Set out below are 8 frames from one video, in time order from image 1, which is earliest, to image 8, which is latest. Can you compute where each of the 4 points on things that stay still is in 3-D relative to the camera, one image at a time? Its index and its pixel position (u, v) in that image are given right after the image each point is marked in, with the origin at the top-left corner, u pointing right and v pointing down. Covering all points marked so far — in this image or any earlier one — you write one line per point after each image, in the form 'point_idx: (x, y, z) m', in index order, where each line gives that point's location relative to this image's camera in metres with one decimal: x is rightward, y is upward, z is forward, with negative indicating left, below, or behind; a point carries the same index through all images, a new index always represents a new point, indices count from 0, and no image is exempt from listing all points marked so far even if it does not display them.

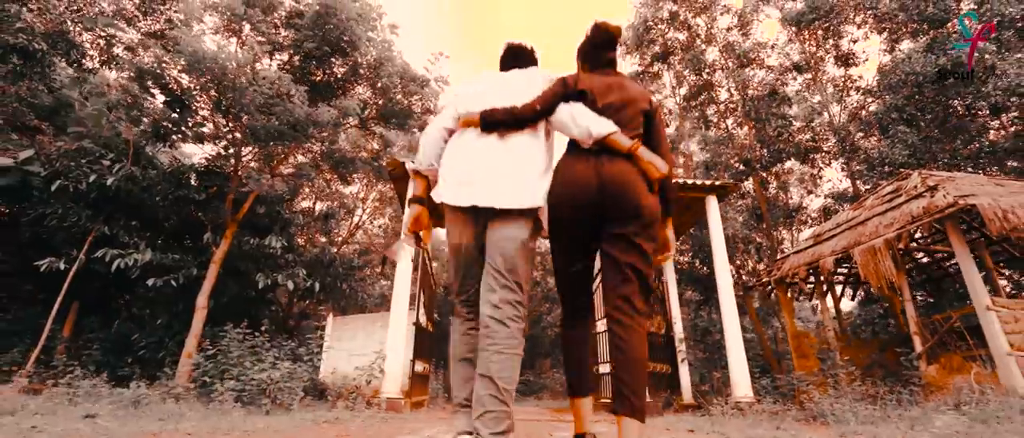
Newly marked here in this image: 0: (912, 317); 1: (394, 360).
0: (+4.9, -1.2, +5.9) m
1: (-1.5, -1.9, +6.4) m
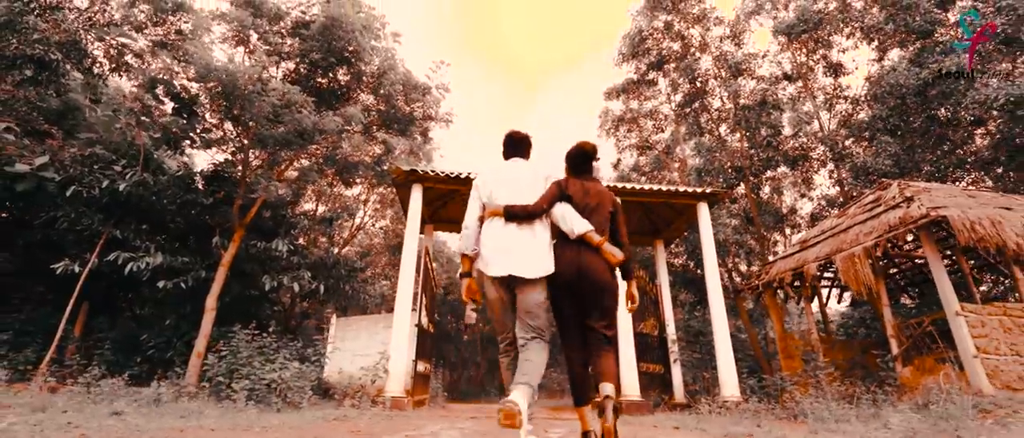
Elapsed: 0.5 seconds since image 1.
0: (+4.9, -1.3, +6.3) m
1: (-1.6, -2.0, +6.7) m
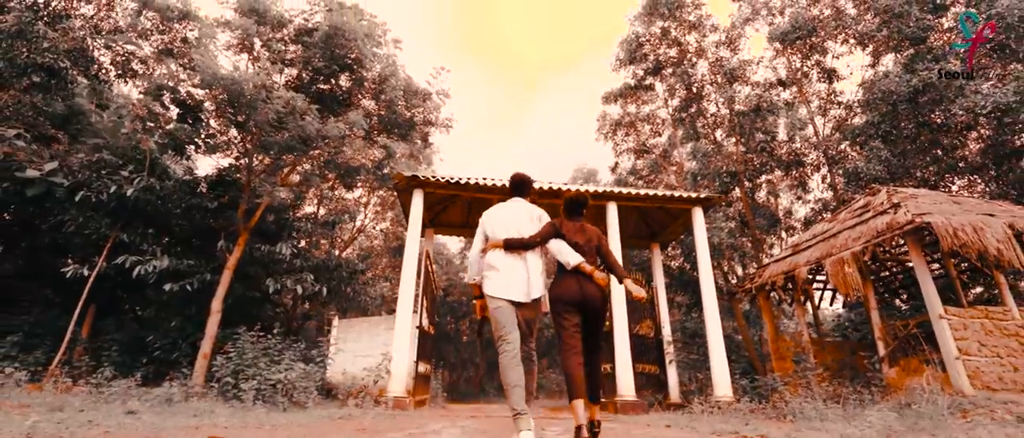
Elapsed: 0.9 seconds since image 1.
0: (+4.8, -1.4, +6.5) m
1: (-1.6, -2.0, +6.9) m
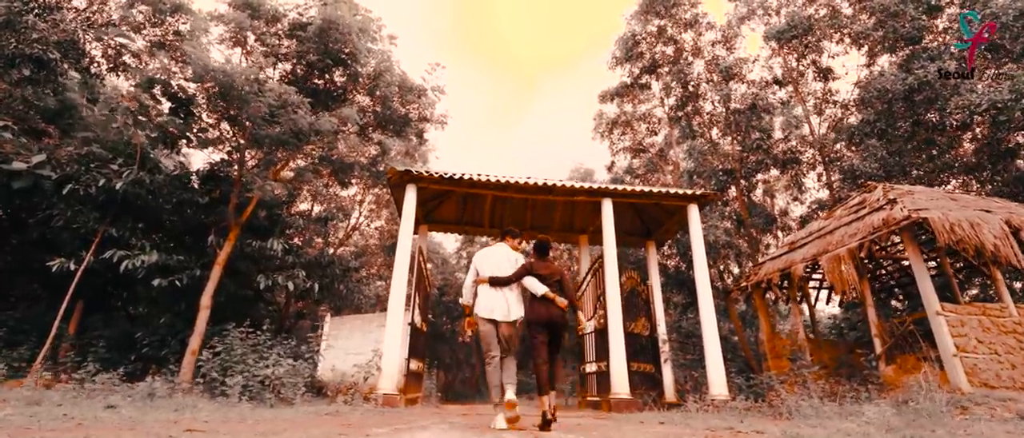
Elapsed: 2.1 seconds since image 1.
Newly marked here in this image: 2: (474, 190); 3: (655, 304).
0: (+4.7, -1.3, +6.4) m
1: (-1.7, -2.0, +6.8) m
2: (-0.7, +0.5, +8.3) m
3: (+2.8, -1.7, +9.6) m
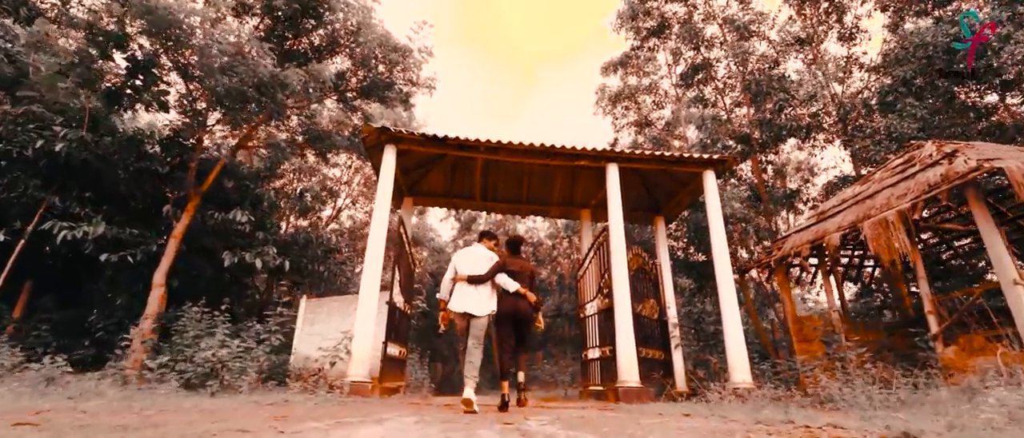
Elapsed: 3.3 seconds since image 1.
0: (+4.6, -0.9, +5.5) m
1: (-1.8, -1.5, +5.9) m
2: (-0.8, +1.0, +7.4) m
3: (+2.7, -1.2, +8.6) m
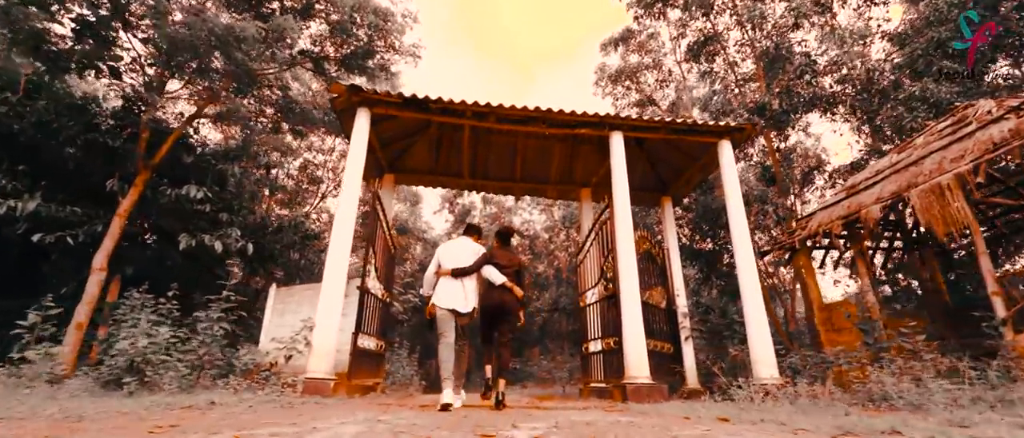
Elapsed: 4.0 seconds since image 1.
0: (+4.5, -0.5, +4.6) m
1: (-1.9, -1.2, +5.0) m
2: (-0.9, +1.3, +6.5) m
3: (+2.6, -0.8, +7.8) m
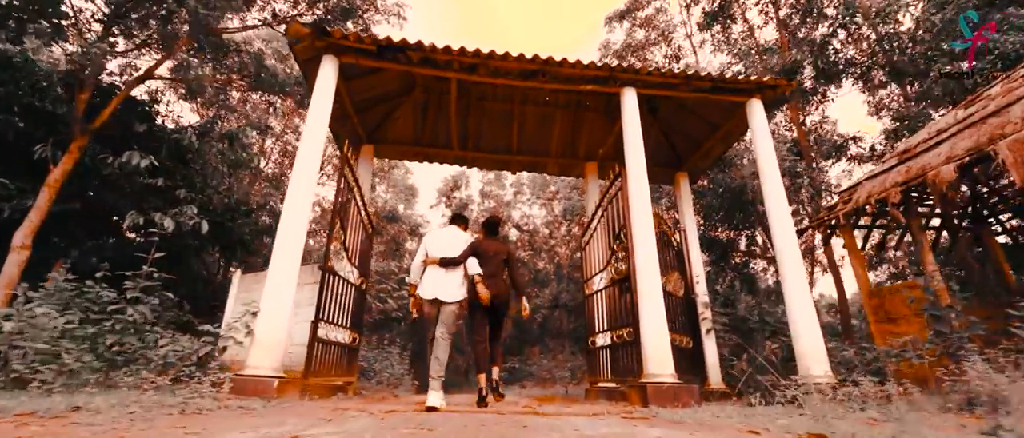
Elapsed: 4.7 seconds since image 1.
0: (+4.5, -0.2, +3.6) m
1: (-2.0, -0.8, +4.0) m
2: (-0.9, +1.7, +5.5) m
3: (+2.5, -0.5, +6.8) m
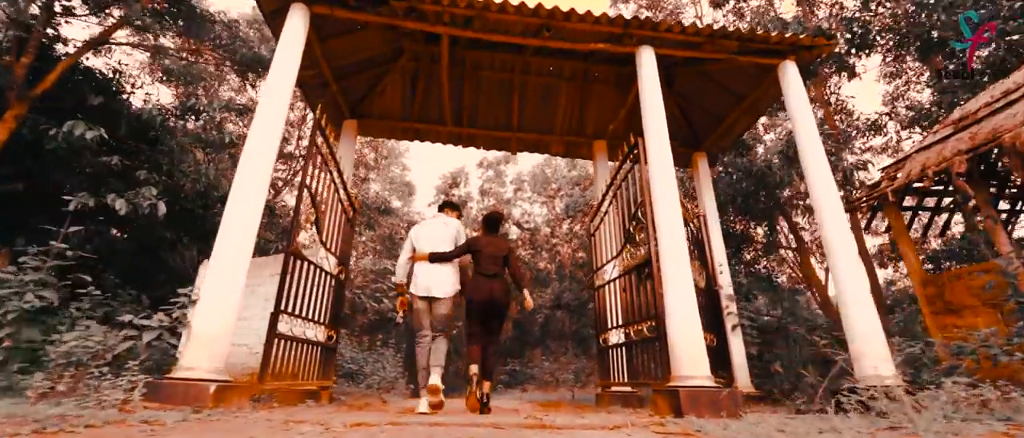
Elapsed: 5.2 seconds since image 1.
0: (+4.5, 0.0, +2.9) m
1: (-2.0, -0.6, +3.3) m
2: (-1.0, +1.9, +4.8) m
3: (+2.5, -0.3, +6.1) m
